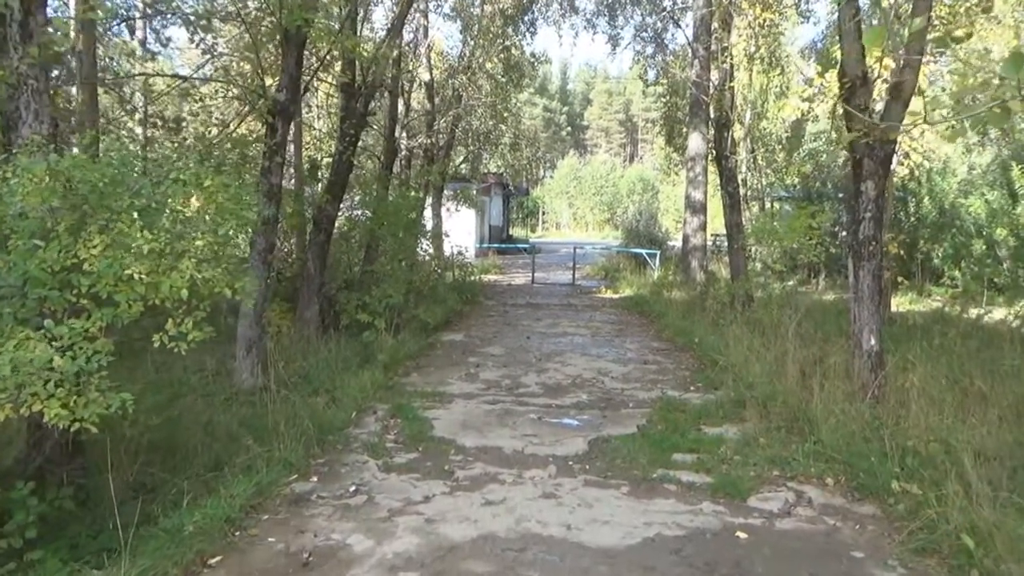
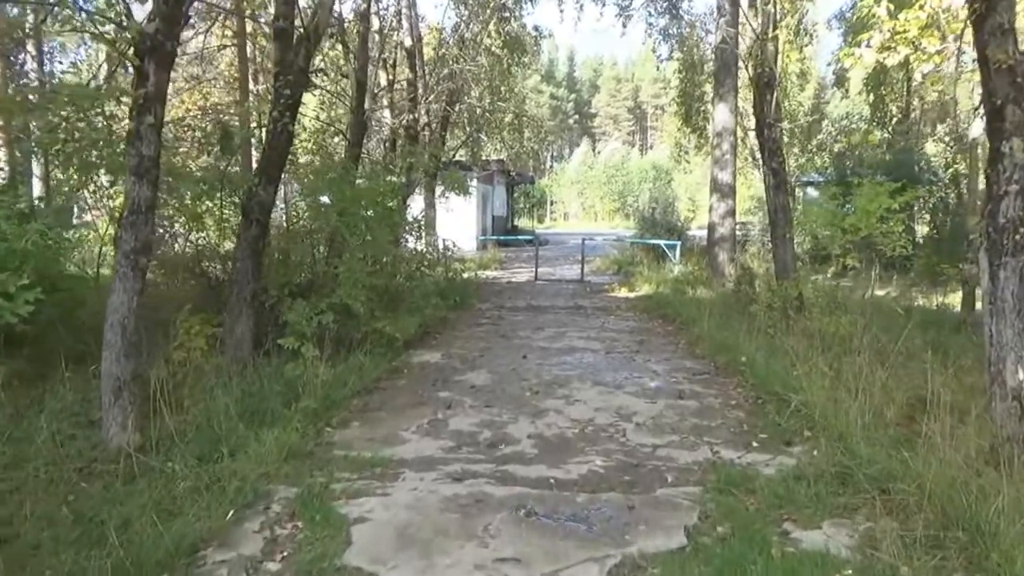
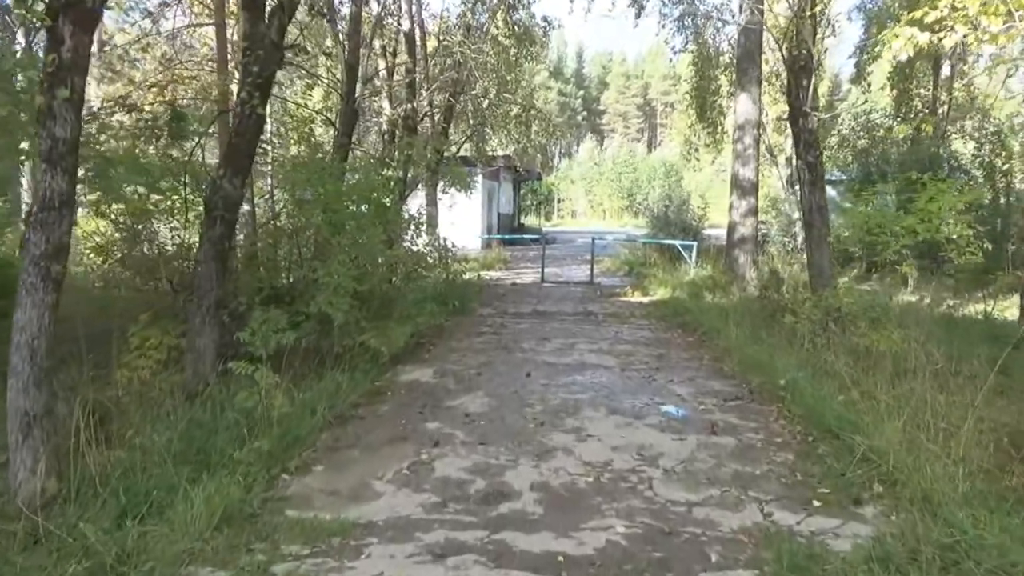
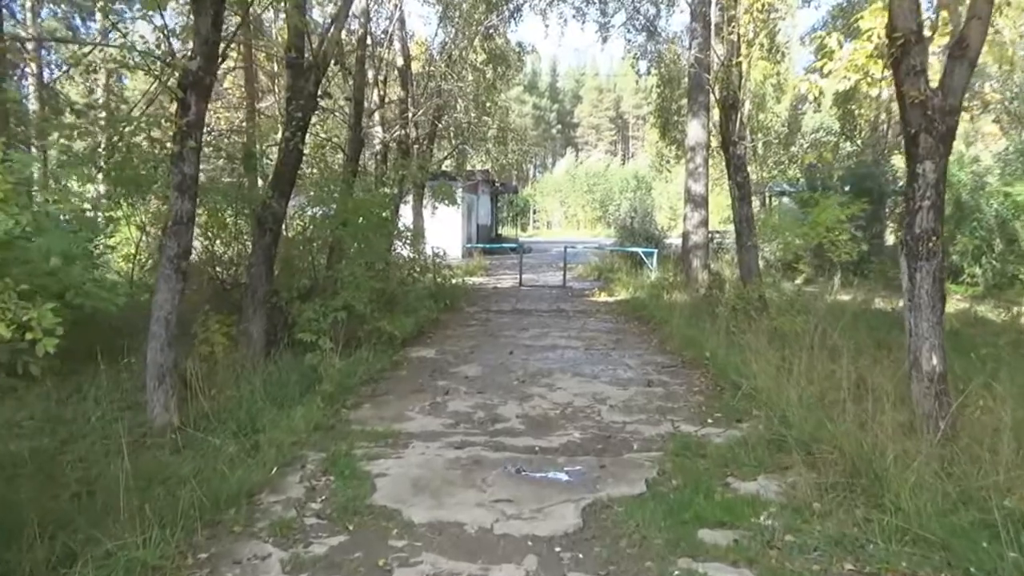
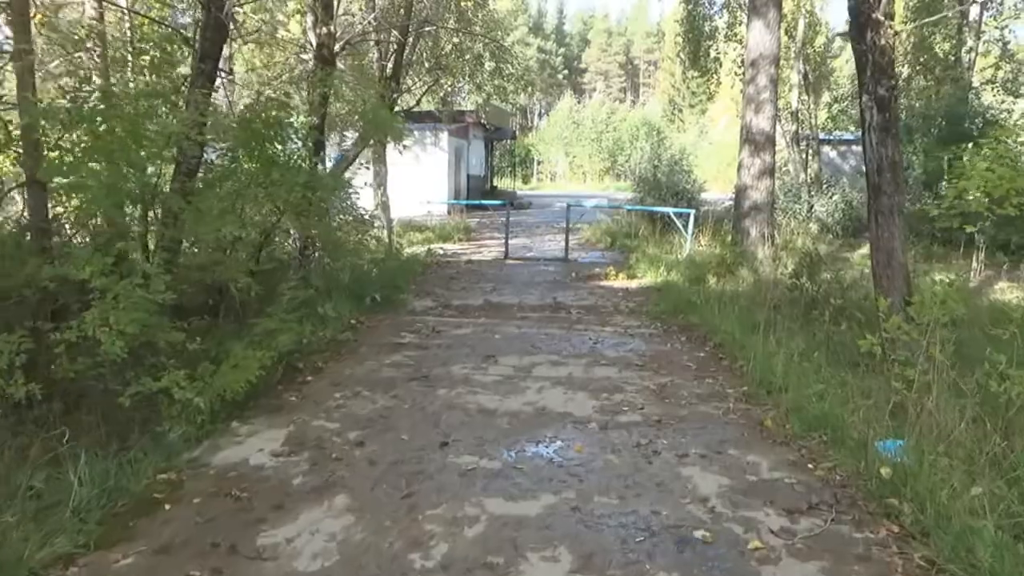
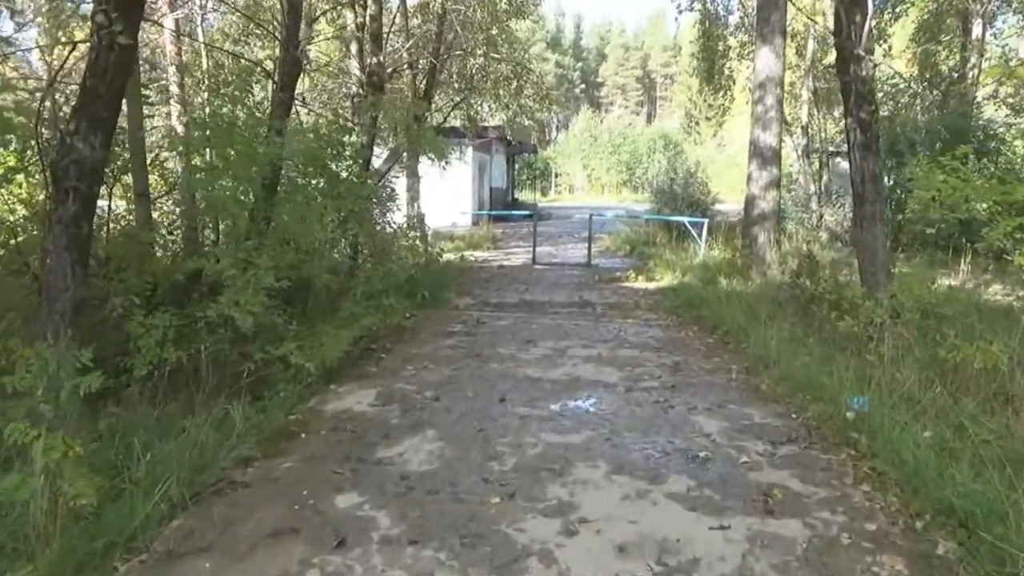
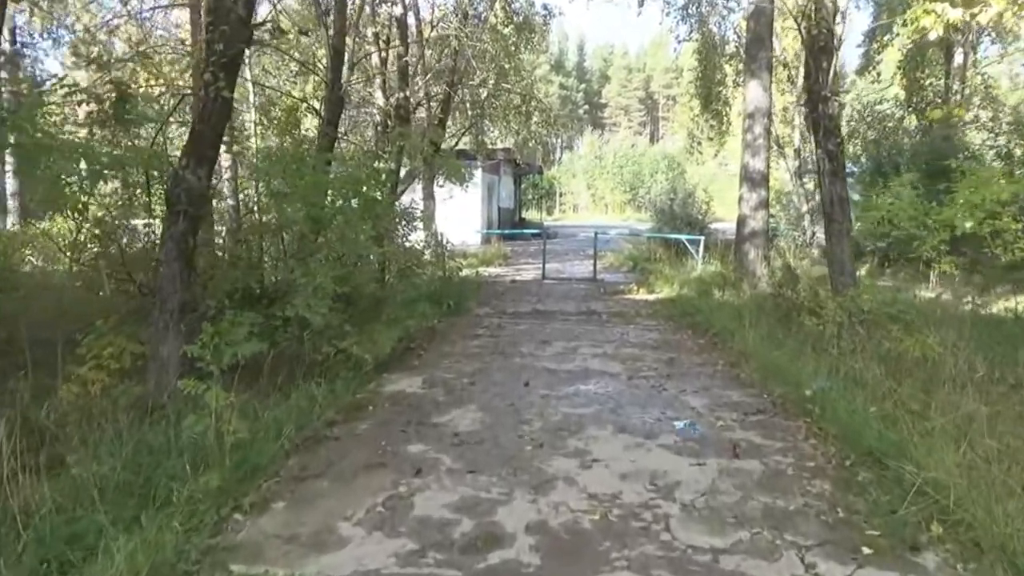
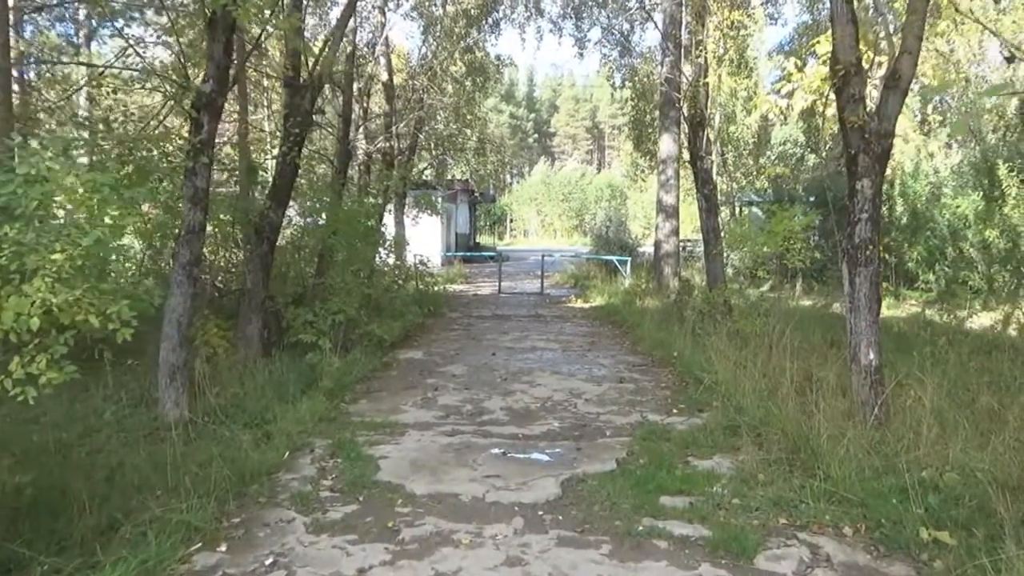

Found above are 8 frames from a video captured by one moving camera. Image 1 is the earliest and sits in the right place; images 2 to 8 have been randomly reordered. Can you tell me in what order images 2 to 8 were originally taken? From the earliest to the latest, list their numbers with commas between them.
8, 4, 2, 3, 7, 6, 5
